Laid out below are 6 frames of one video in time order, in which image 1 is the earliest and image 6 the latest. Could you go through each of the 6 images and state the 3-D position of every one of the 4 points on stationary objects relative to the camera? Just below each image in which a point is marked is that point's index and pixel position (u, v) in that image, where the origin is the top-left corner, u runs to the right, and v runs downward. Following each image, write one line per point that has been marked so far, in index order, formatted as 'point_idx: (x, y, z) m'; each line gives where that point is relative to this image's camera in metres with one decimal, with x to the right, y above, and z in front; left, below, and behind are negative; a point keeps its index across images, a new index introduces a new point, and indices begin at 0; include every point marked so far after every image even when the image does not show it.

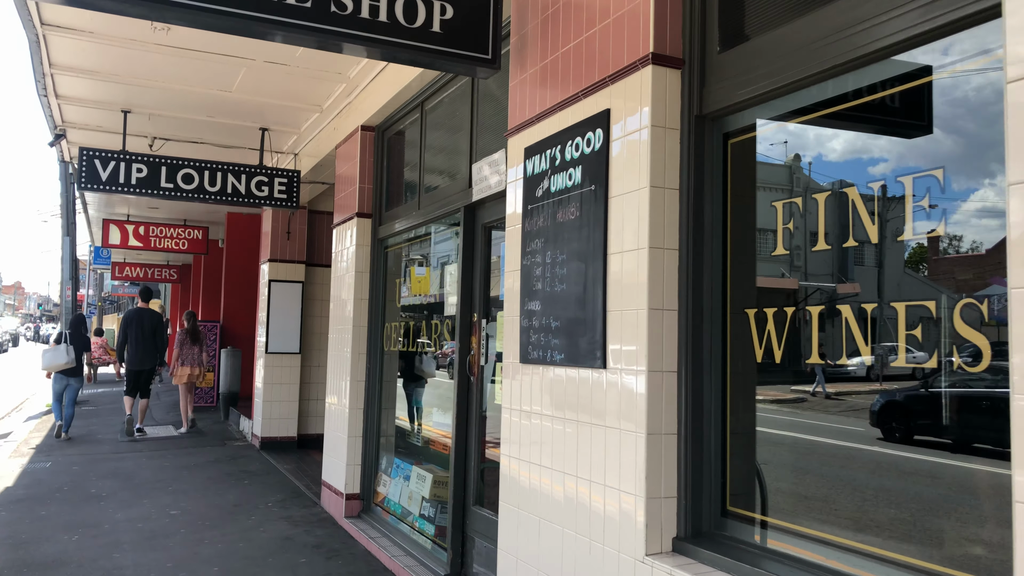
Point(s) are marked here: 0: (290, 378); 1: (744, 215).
0: (-2.5, -1.0, +9.7) m
1: (+0.7, +0.2, +2.7) m
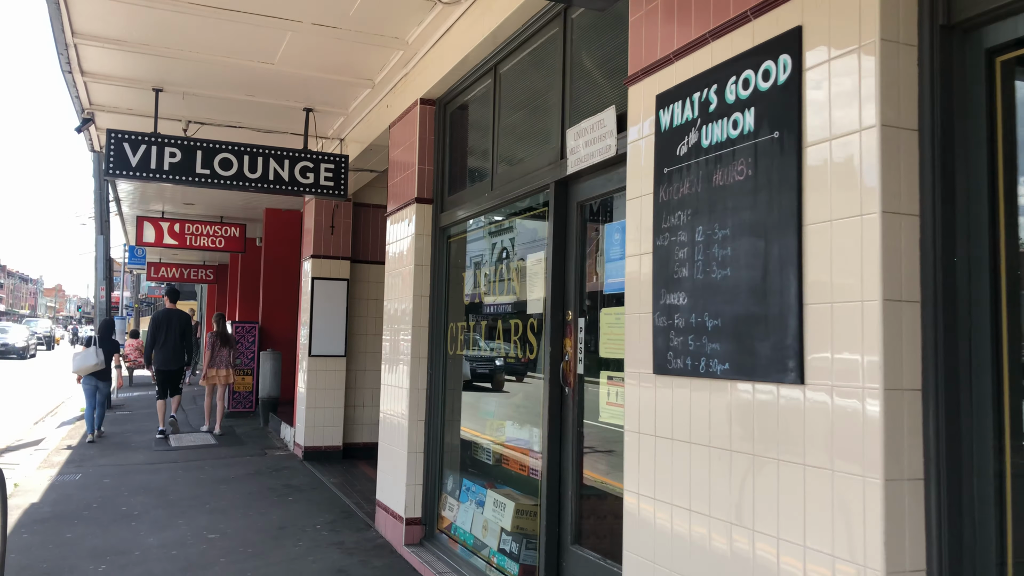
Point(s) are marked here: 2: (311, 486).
0: (-1.8, -1.0, +9.0) m
1: (+1.1, +0.3, +1.9) m
2: (-1.7, -1.7, +7.6) m
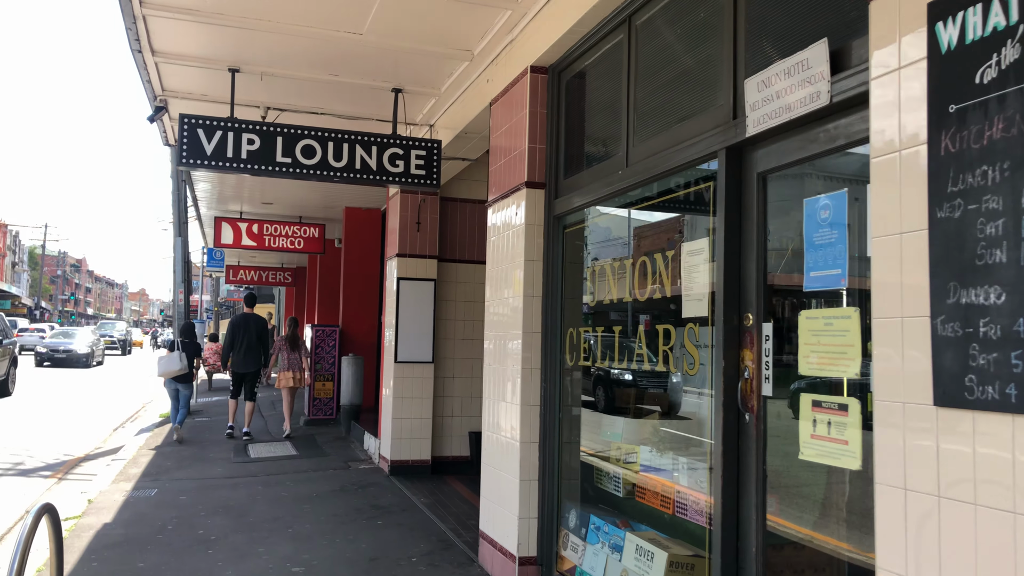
0: (-0.9, -1.0, +8.3) m
1: (+1.5, +0.3, +1.0) m
2: (-0.9, -1.7, +6.9) m
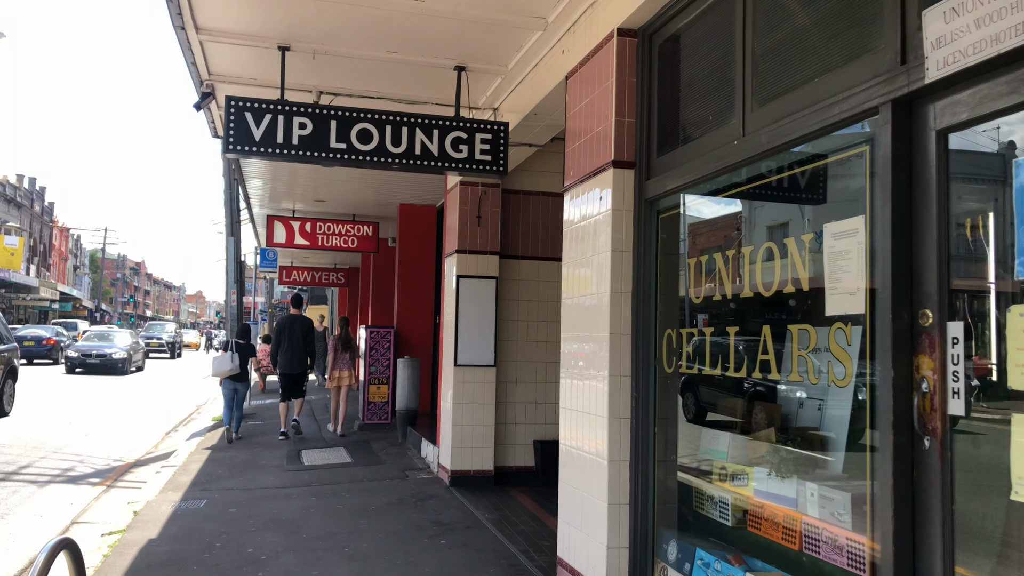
0: (-0.2, -1.0, +7.8) m
1: (+1.7, +0.3, +0.3) m
2: (-0.3, -1.7, +6.3) m
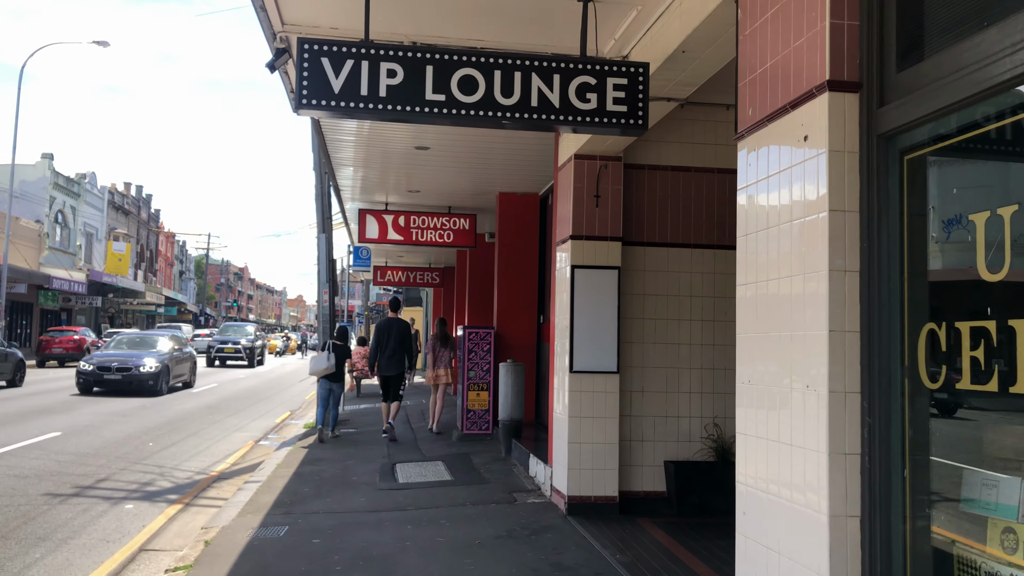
0: (+0.7, -0.9, +6.6) m
1: (+1.8, +0.4, -1.1) m
2: (+0.5, -1.7, +5.1) m
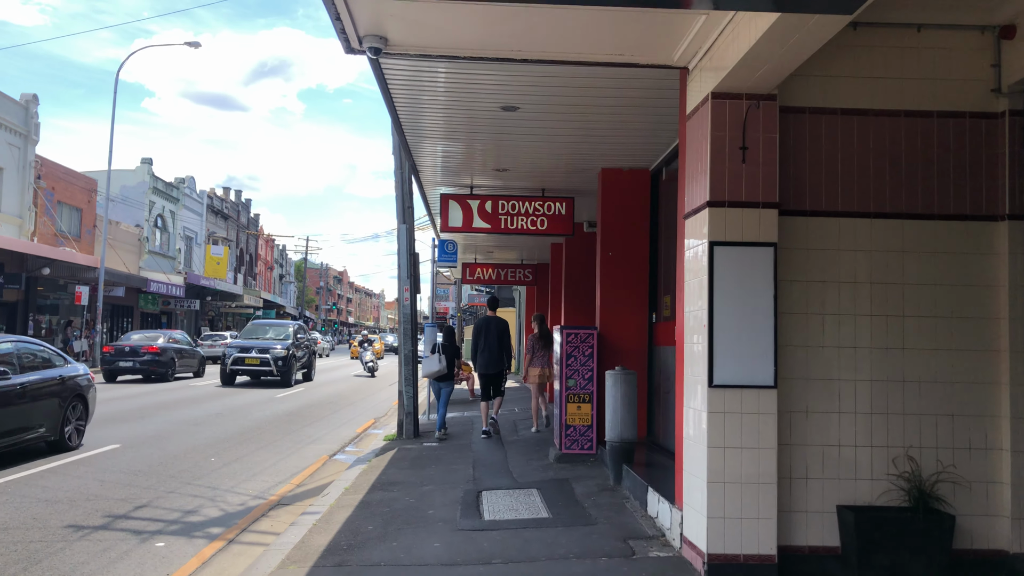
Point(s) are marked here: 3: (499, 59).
0: (+1.4, -0.8, +4.8) m
1: (+1.6, +0.5, -2.9) m
2: (+1.0, -1.6, +3.4) m
3: (-0.1, +1.5, +5.8) m
